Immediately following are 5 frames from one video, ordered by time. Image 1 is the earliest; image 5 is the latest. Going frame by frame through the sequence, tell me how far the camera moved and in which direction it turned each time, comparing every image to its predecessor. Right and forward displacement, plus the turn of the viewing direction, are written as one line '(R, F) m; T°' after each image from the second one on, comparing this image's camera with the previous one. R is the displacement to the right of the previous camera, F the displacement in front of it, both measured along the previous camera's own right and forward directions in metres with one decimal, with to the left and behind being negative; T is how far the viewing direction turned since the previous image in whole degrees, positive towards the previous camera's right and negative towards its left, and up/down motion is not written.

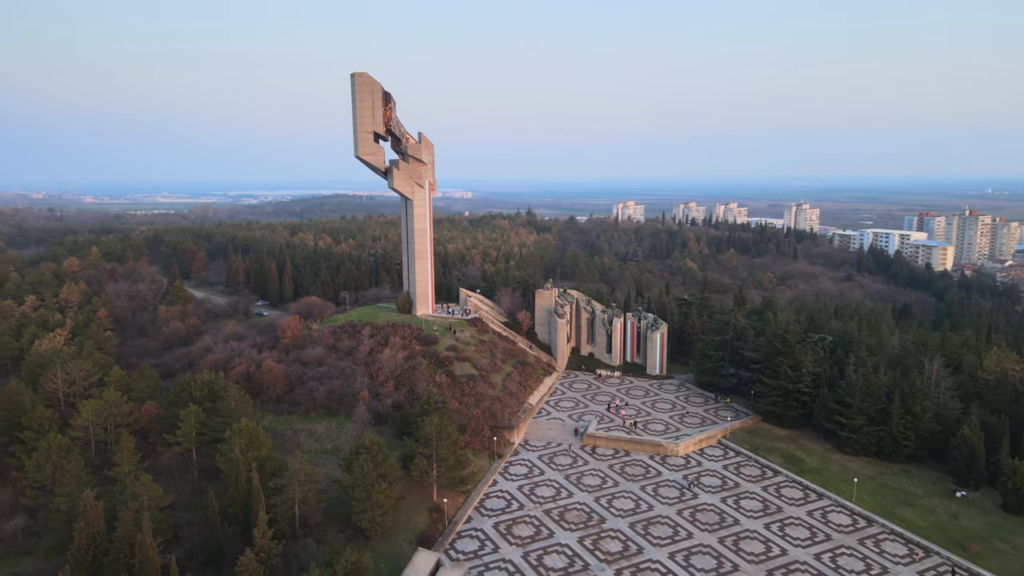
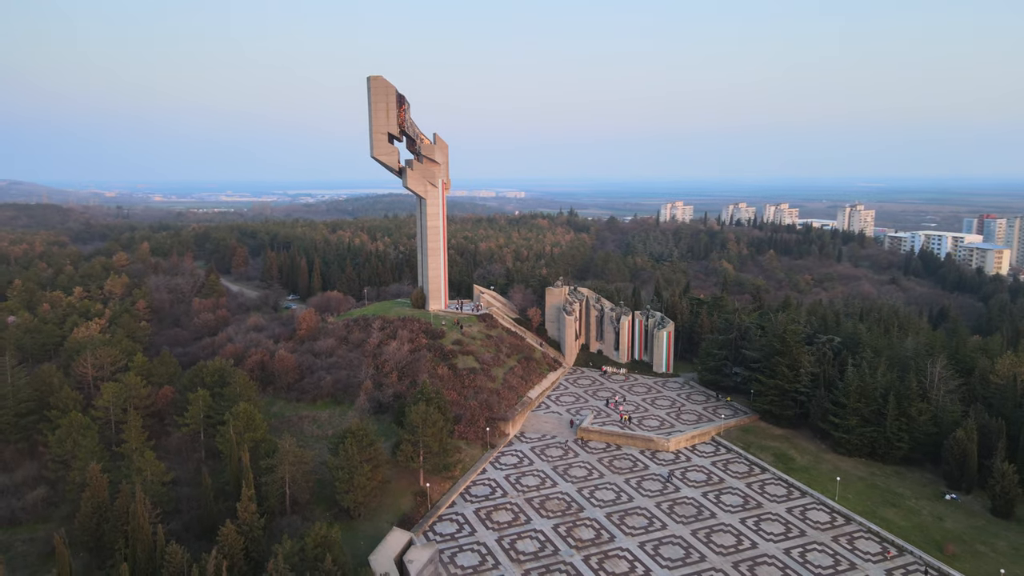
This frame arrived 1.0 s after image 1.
(+2.0, -0.7) m; -4°
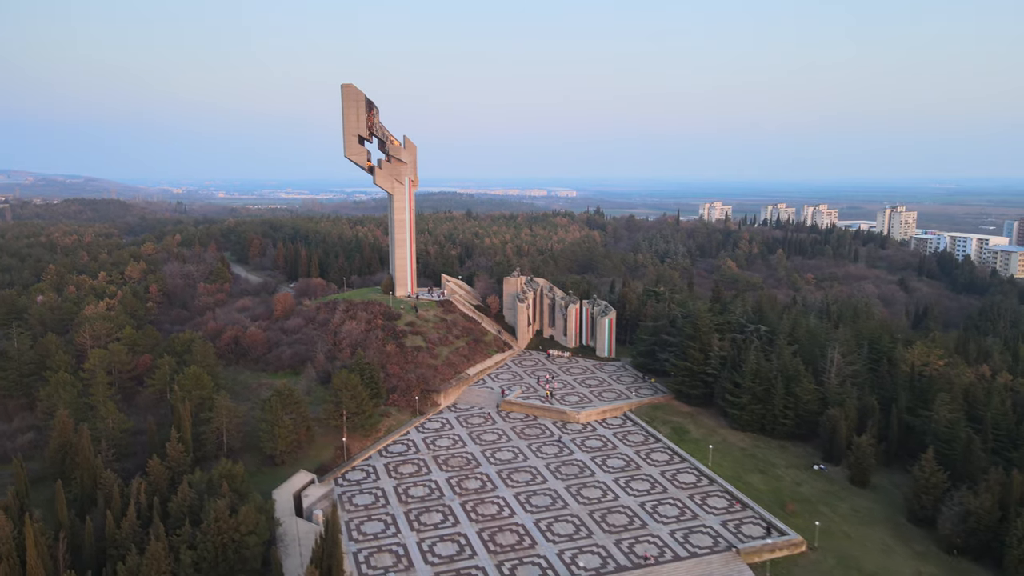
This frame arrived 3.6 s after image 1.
(+4.9, -2.9) m; -4°
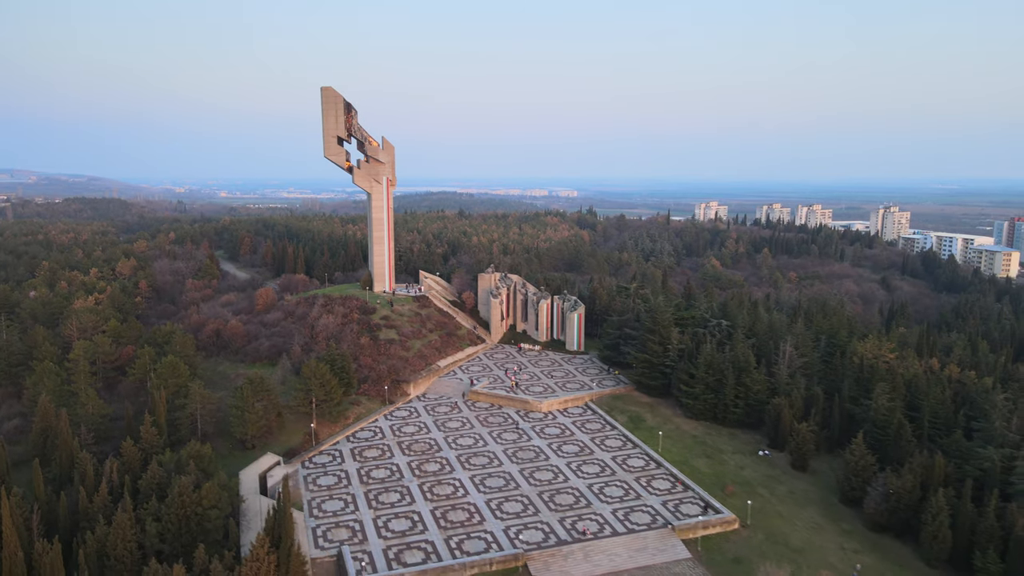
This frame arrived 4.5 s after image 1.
(+1.5, -1.3) m; 0°
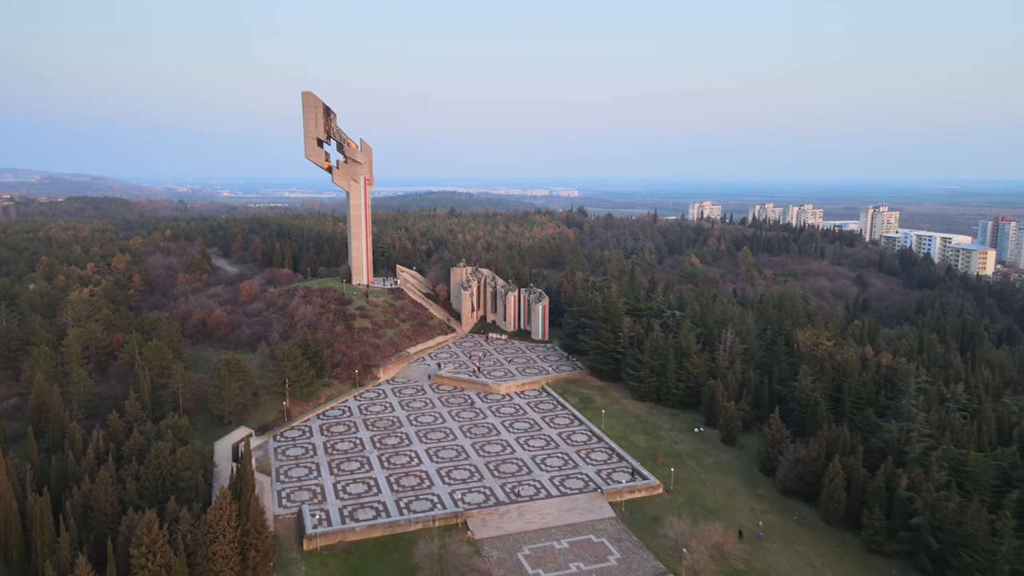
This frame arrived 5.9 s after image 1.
(+1.8, -2.4) m; 0°
